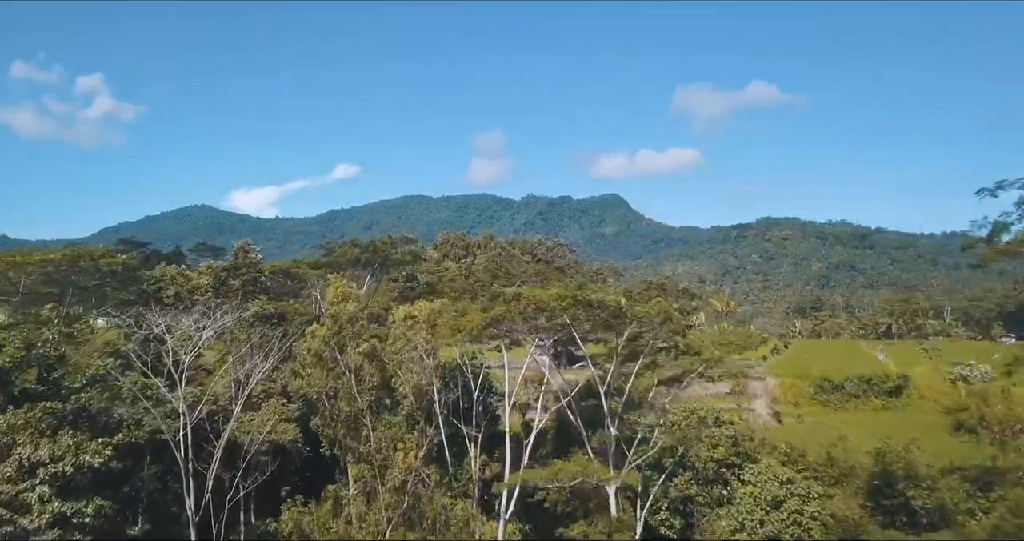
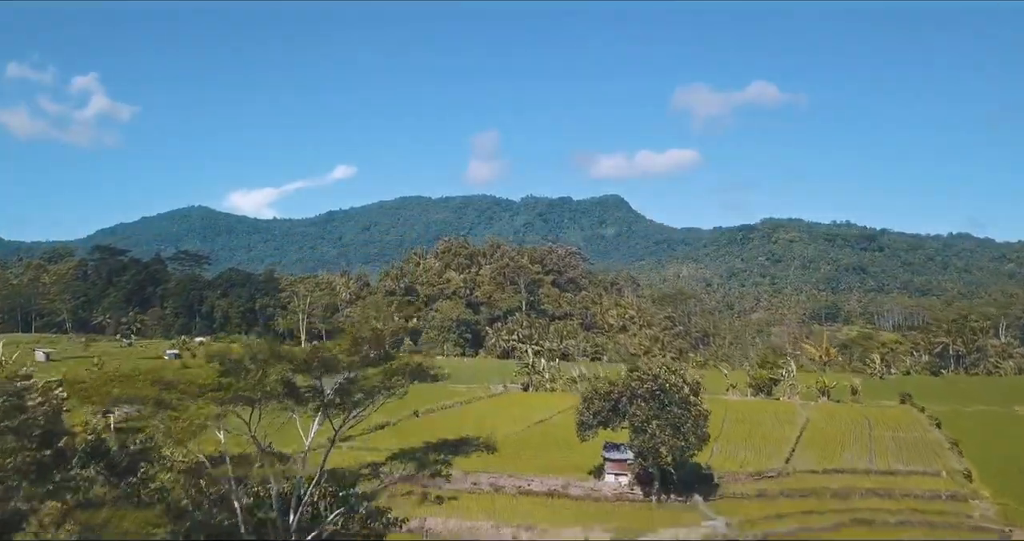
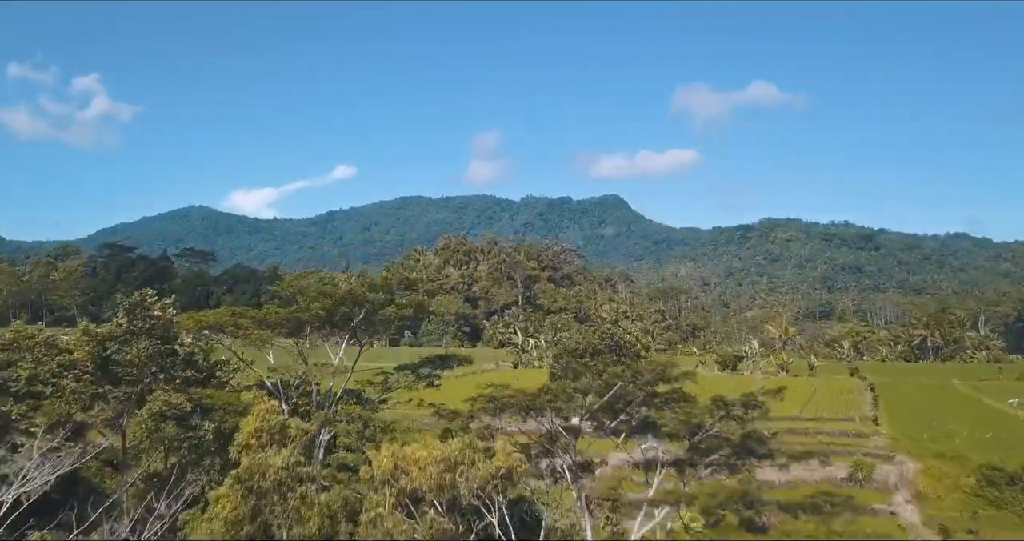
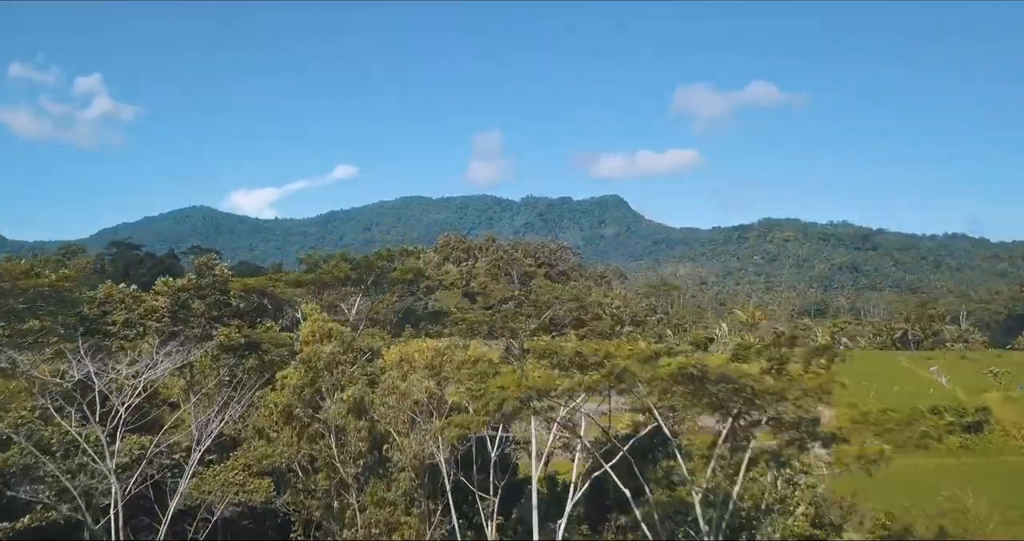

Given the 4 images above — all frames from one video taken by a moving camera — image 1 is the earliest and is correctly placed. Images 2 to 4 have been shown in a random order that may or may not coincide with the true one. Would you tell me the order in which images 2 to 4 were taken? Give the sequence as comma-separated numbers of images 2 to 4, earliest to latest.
4, 3, 2
